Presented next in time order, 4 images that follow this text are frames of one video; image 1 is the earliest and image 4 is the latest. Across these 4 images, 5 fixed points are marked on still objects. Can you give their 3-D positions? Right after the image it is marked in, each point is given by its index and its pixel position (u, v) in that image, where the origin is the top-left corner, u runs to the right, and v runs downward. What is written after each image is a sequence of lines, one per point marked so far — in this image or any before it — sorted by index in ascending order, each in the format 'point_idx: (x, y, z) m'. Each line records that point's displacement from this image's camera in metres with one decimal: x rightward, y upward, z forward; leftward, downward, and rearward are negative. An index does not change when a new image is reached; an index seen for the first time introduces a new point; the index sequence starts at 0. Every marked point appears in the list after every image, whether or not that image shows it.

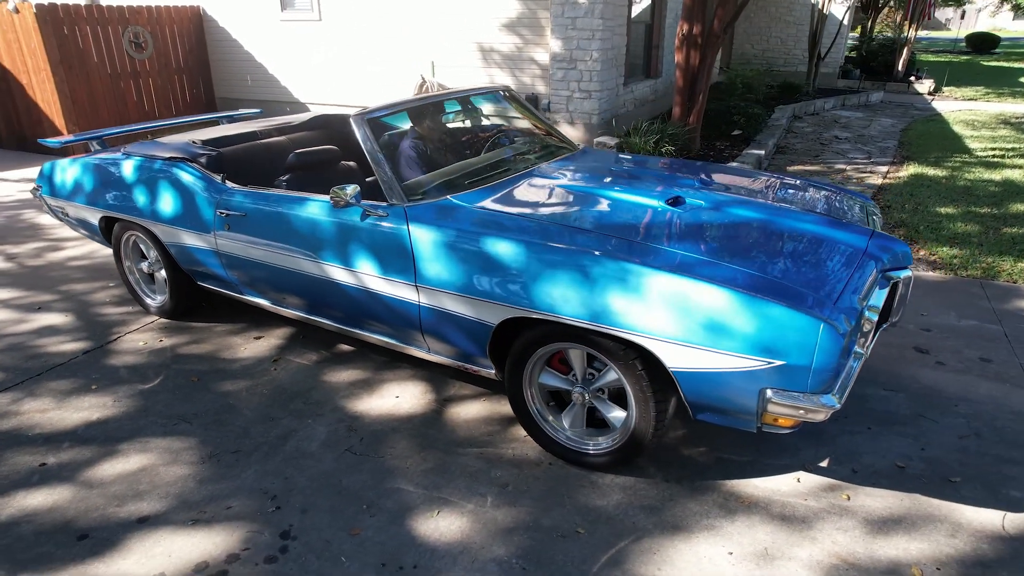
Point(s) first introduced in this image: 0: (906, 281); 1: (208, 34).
0: (+1.8, 0.0, +2.9) m
1: (-5.1, +4.3, +10.9) m
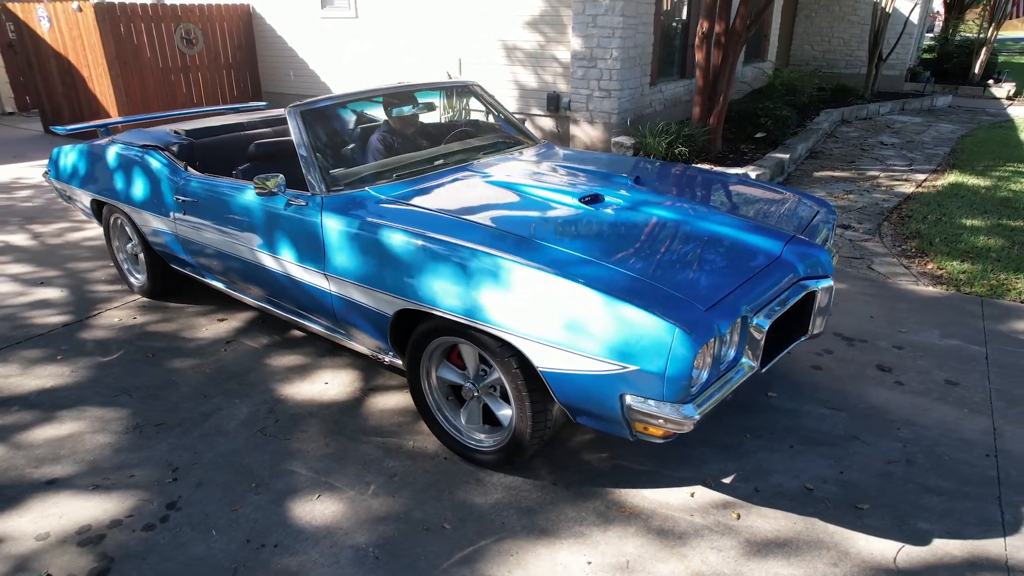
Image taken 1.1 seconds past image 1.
0: (+1.3, 0.0, +2.7) m
1: (-4.4, +4.5, +11.4) m
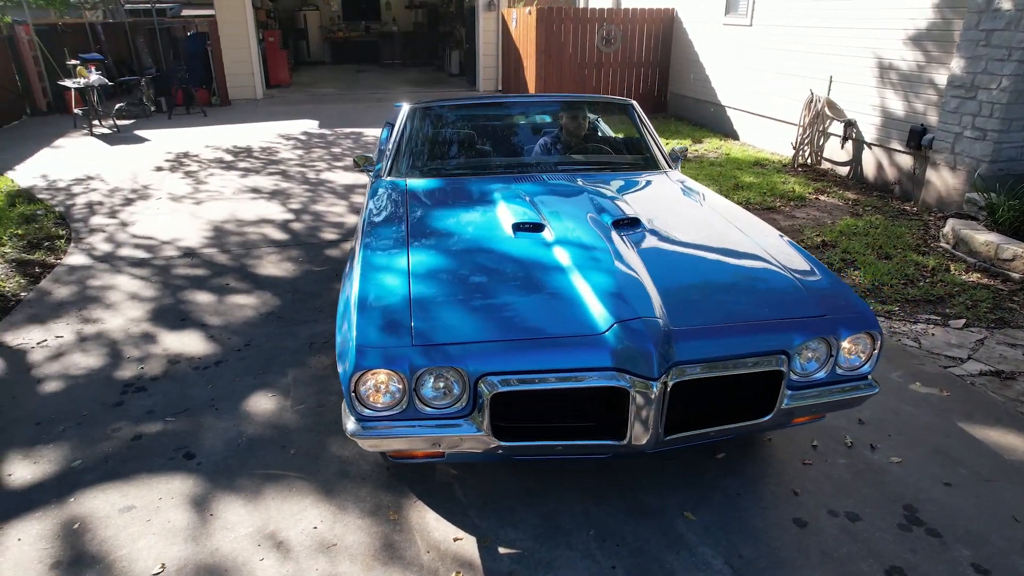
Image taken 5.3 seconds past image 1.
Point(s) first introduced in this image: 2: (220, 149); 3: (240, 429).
0: (+0.5, -0.4, +2.1) m
1: (+3.0, +4.7, +12.0) m
2: (-4.7, +2.3, +10.4) m
3: (-1.4, -0.7, +3.3) m
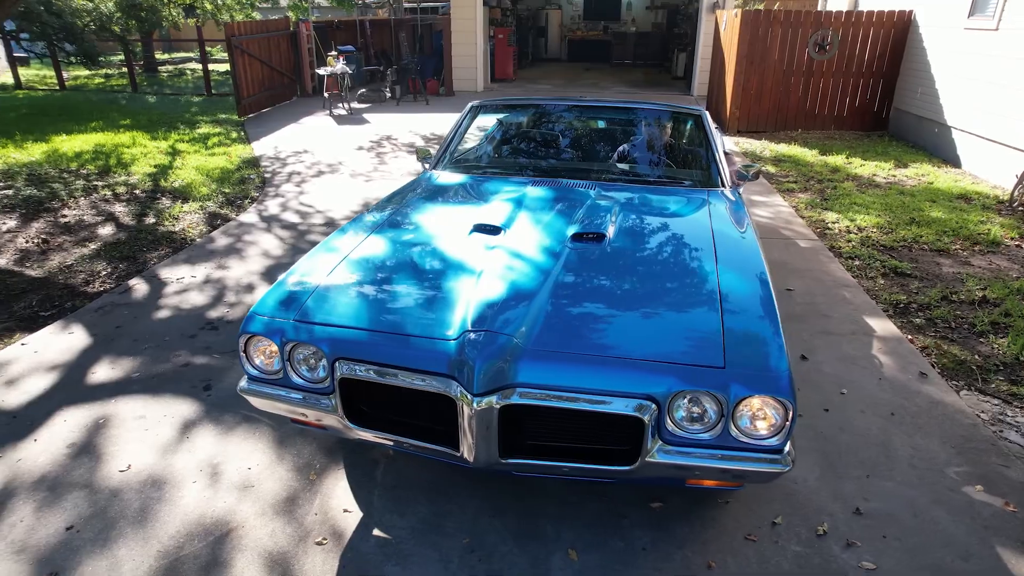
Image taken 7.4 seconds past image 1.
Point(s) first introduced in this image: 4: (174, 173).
0: (-0.1, -0.4, +2.1) m
1: (+6.4, +4.0, +10.3) m
2: (-1.7, +2.7, +11.6) m
3: (-1.5, -0.5, +3.8) m
4: (-4.5, +1.5, +8.6) m
